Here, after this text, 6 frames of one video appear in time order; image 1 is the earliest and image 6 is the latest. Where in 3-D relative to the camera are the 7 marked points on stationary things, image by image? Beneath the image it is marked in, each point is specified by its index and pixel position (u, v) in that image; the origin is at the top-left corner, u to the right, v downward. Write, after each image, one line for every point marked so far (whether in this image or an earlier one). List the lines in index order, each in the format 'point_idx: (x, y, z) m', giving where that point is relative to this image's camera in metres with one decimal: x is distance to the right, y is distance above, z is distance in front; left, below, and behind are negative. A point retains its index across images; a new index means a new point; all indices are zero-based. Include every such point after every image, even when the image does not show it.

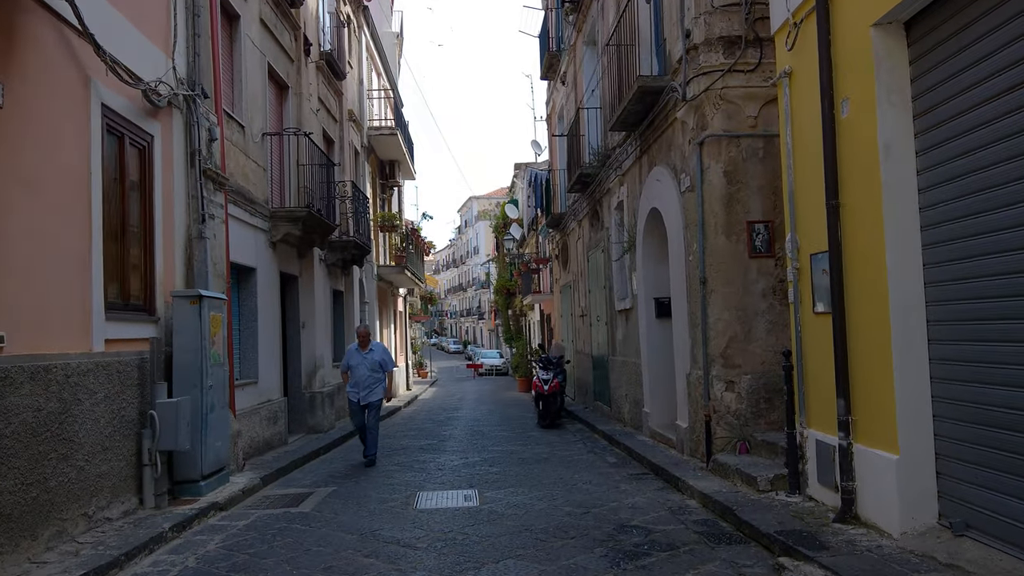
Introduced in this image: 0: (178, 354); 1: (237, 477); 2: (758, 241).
0: (-3.4, -0.7, +7.5) m
1: (-3.2, -2.2, +8.4) m
2: (+2.9, +0.5, +8.6) m
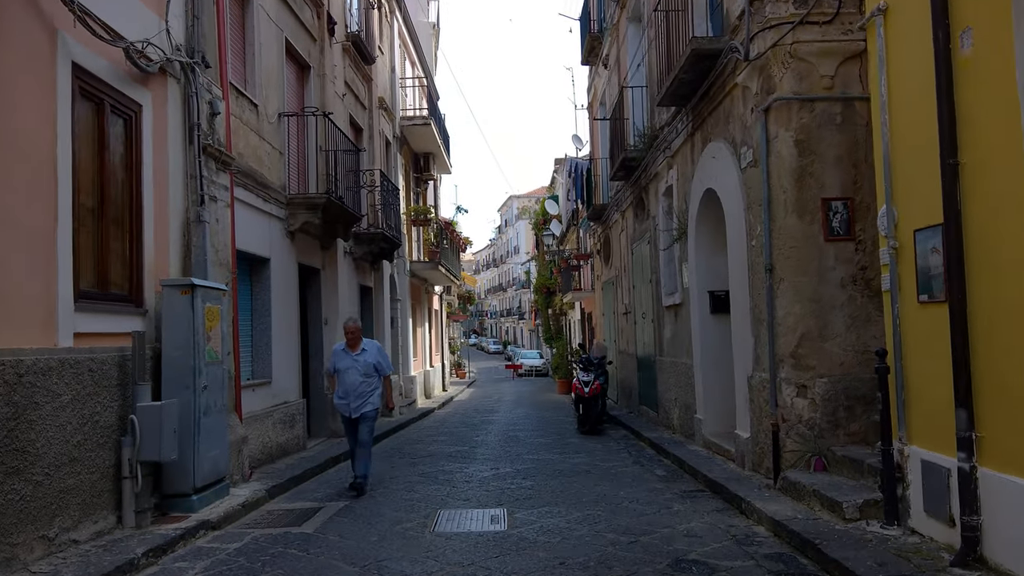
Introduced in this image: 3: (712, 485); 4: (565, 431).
0: (-3.1, -0.6, +6.6) m
1: (-2.9, -2.1, +7.5) m
2: (+3.2, +0.7, +7.3) m
3: (+2.2, -2.1, +7.9) m
4: (+1.0, -2.8, +14.3) m
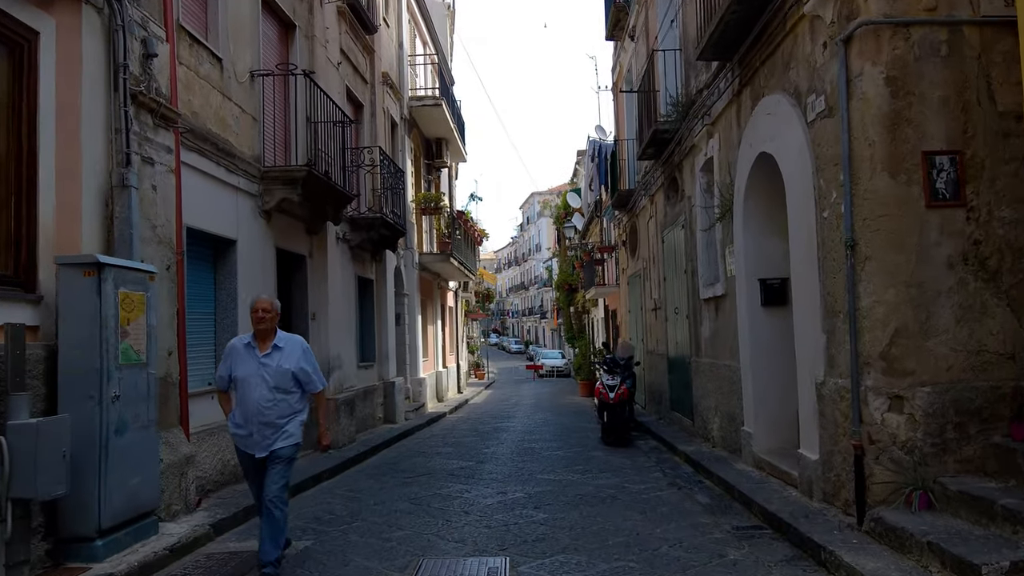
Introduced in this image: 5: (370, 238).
0: (-3.1, -0.4, +5.1) m
1: (-2.8, -2.0, +6.0) m
2: (+3.3, +0.8, +5.6) m
3: (+2.2, -2.0, +6.2) m
4: (+1.3, -2.7, +12.6) m
5: (-2.6, +0.9, +13.2) m
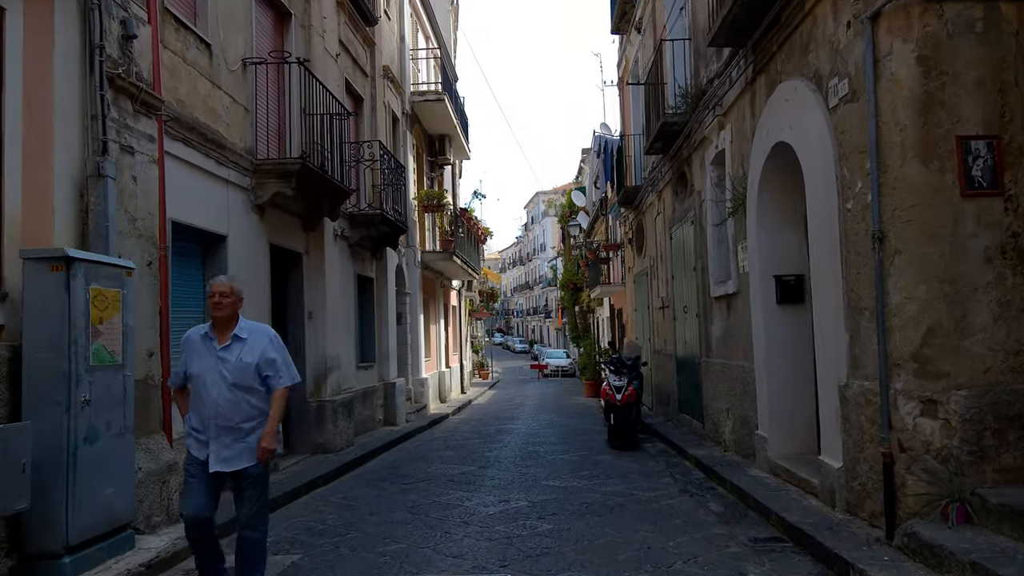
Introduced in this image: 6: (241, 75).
0: (-3.1, -0.4, +4.7) m
1: (-2.8, -1.9, +5.6) m
2: (+3.3, +0.8, +5.2) m
3: (+2.2, -2.0, +5.8) m
4: (+1.4, -2.6, +12.2) m
5: (-2.5, +0.9, +12.9) m
6: (-3.3, +2.6, +8.8) m
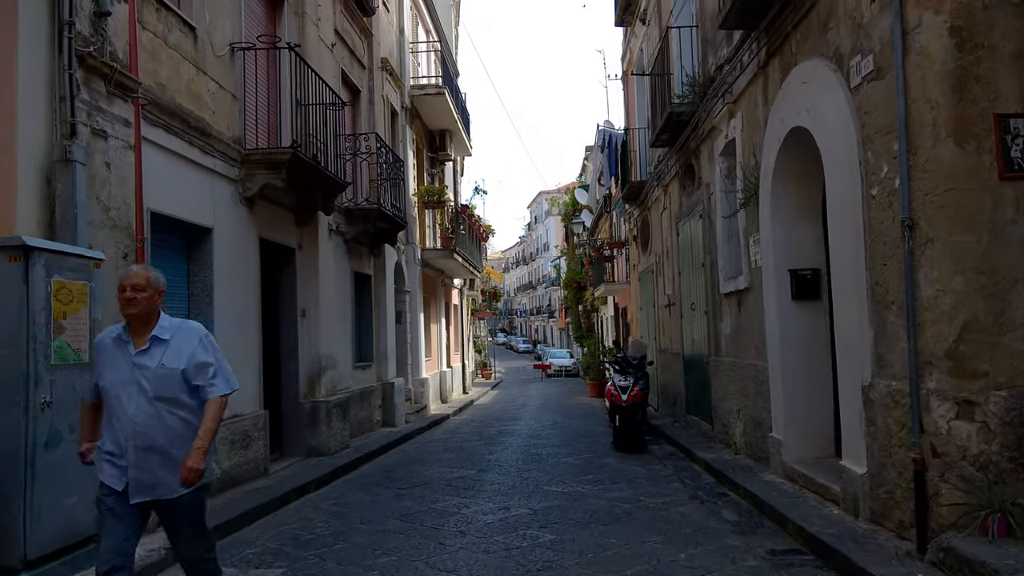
0: (-3.1, -0.4, +4.3) m
1: (-2.8, -1.9, +5.2) m
2: (+3.3, +0.9, +4.8) m
3: (+2.2, -1.9, +5.4) m
4: (+1.4, -2.6, +11.8) m
5: (-2.5, +1.0, +12.5) m
6: (-3.3, +2.6, +8.4) m
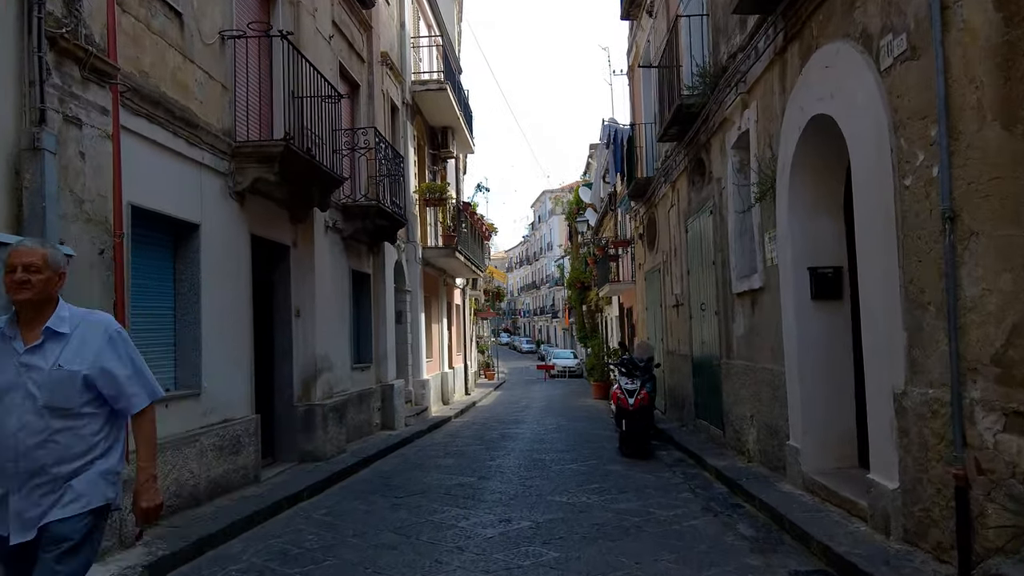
0: (-3.1, -0.4, +3.9) m
1: (-2.8, -1.9, +4.8) m
2: (+3.3, +0.9, +4.3) m
3: (+2.3, -1.9, +5.0) m
4: (+1.4, -2.6, +11.4) m
5: (-2.4, +1.0, +12.1) m
6: (-3.2, +2.6, +8.0) m
